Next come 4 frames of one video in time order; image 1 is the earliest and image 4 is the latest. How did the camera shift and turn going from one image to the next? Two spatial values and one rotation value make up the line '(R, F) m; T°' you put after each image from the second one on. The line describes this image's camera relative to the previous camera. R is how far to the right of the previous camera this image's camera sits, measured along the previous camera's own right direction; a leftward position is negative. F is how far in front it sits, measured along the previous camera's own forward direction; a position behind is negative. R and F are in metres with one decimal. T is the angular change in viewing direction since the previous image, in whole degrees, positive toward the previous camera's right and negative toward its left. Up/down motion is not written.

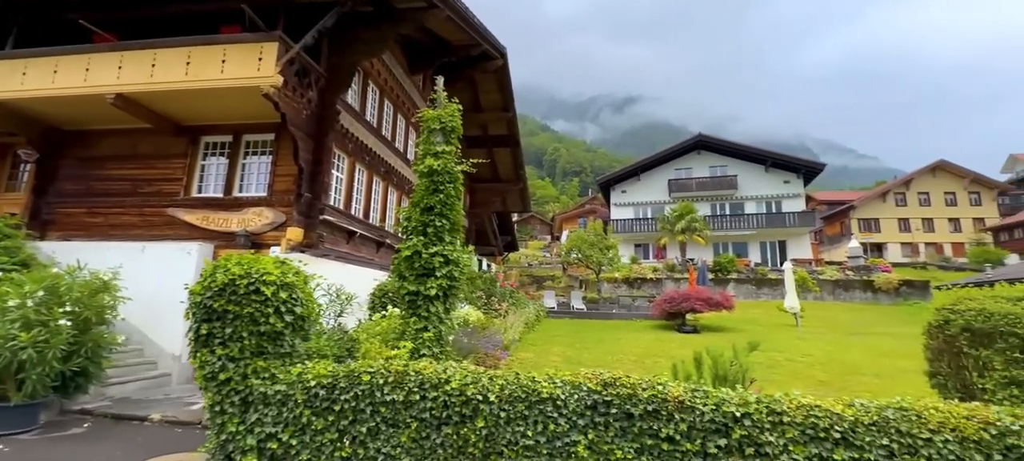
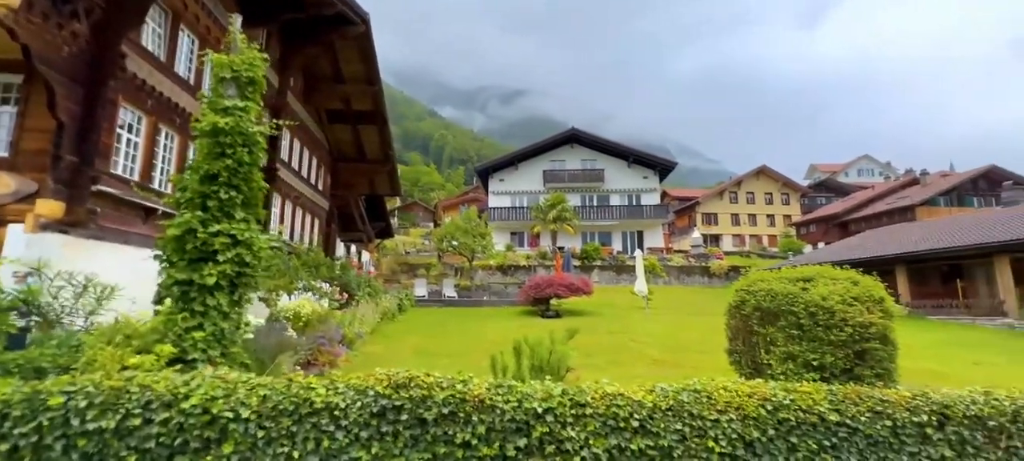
(+0.9, +0.6) m; +15°
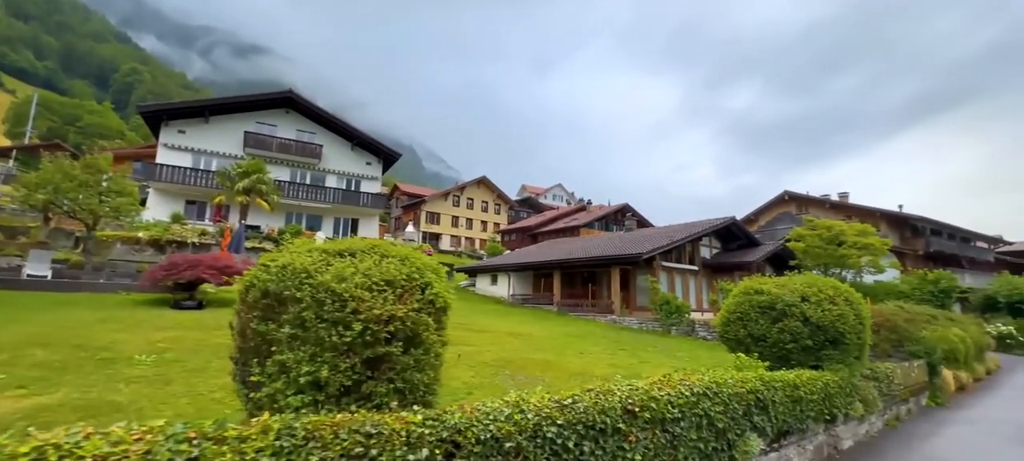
(+2.5, +1.4) m; +33°
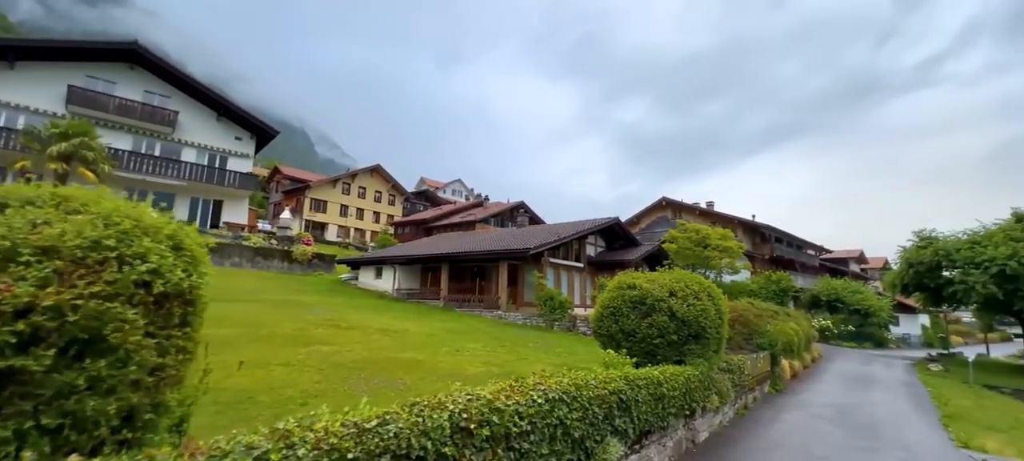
(+0.7, +0.9) m; +13°
